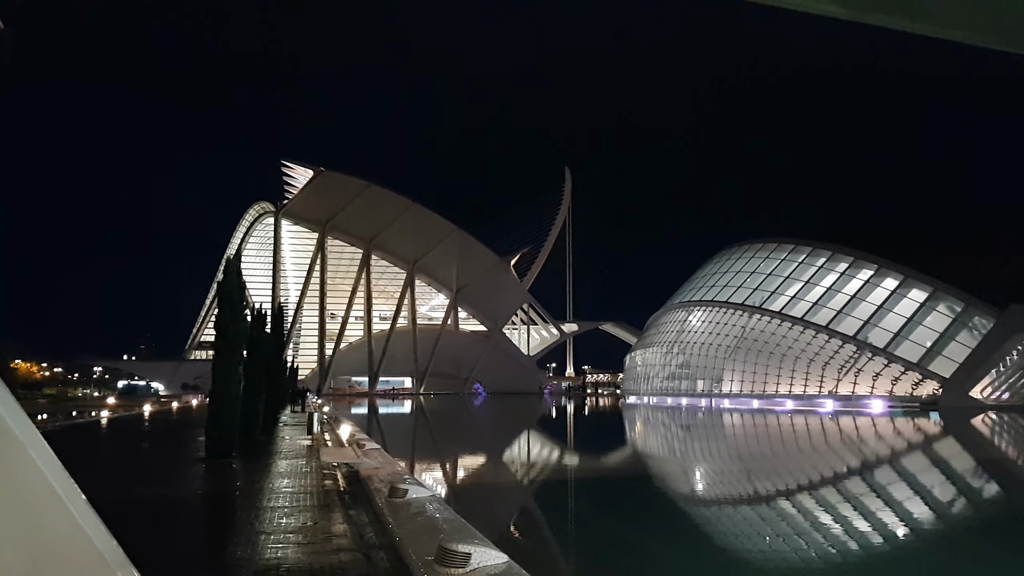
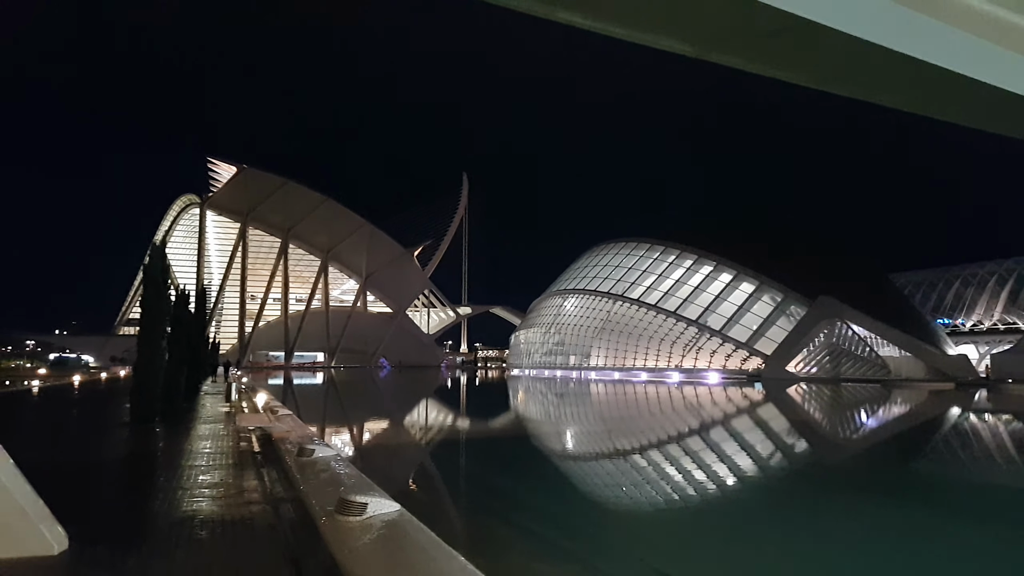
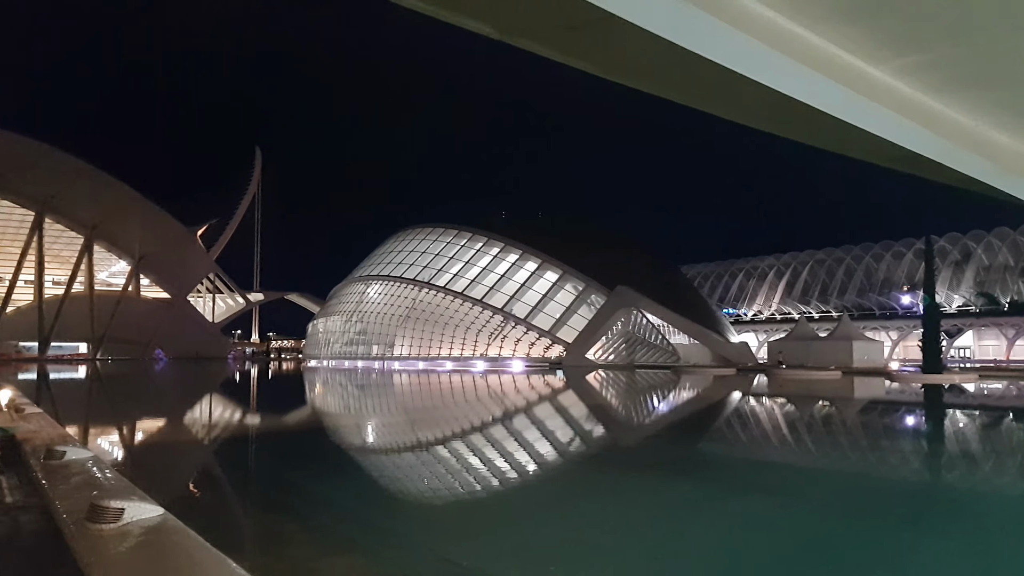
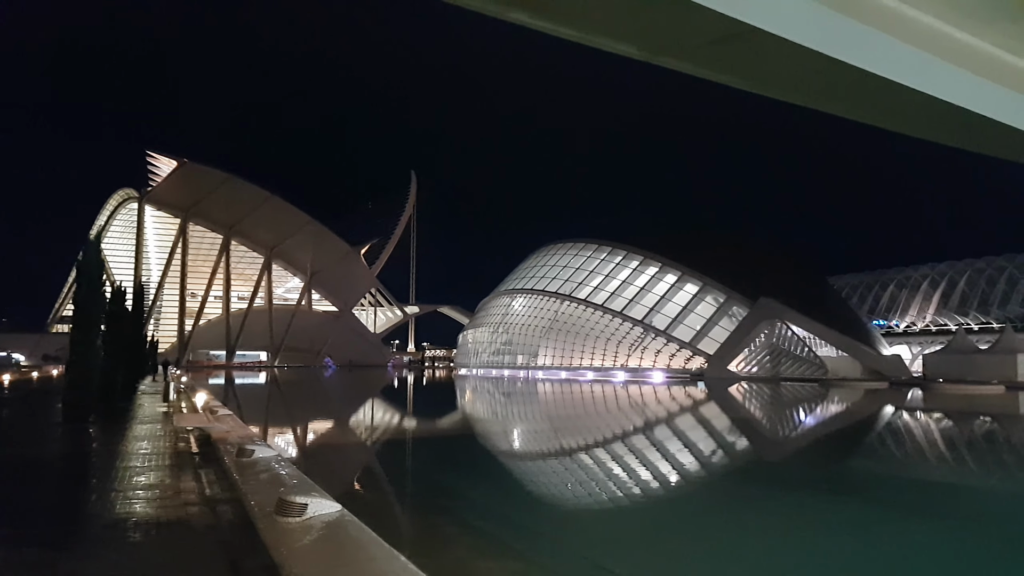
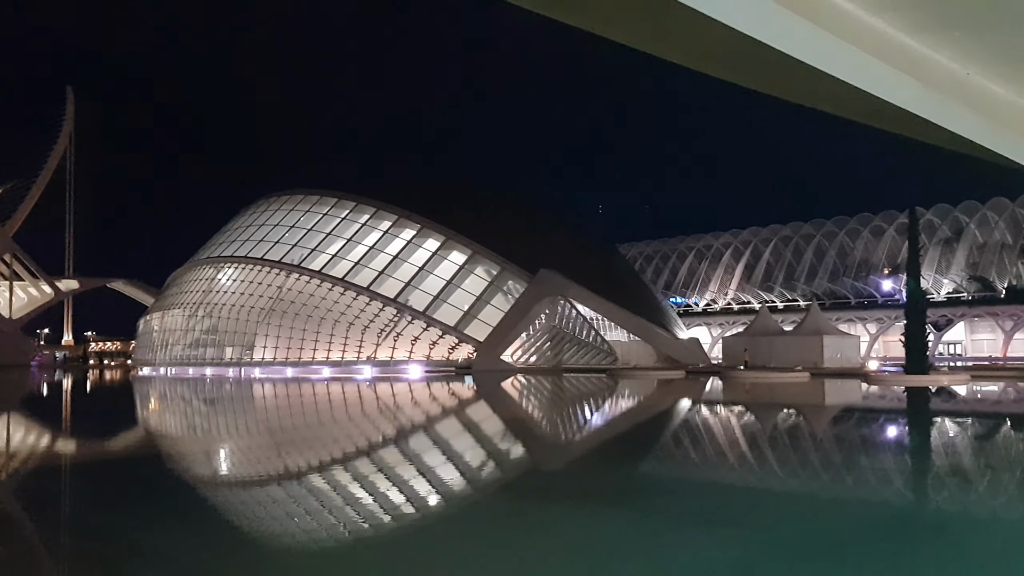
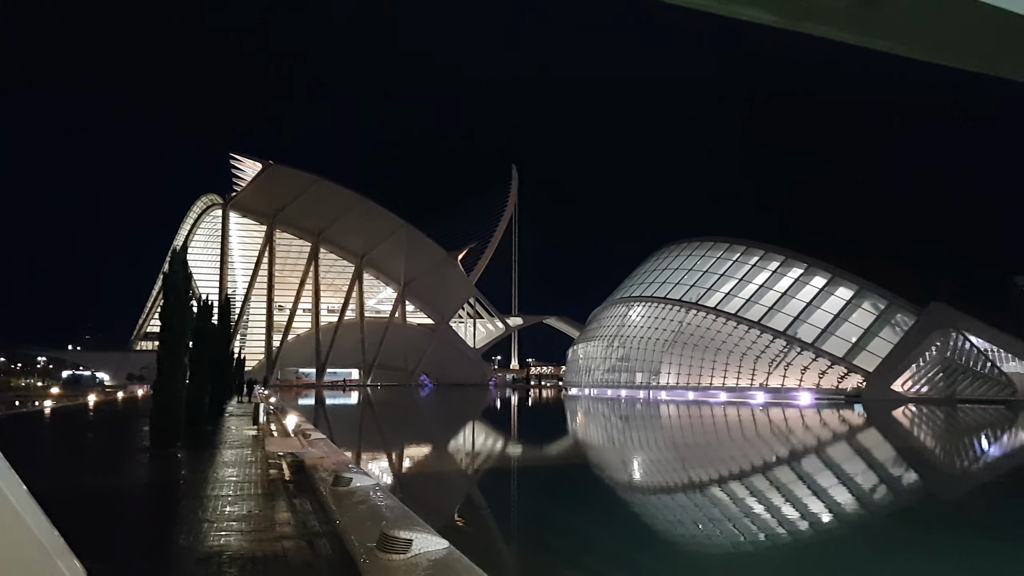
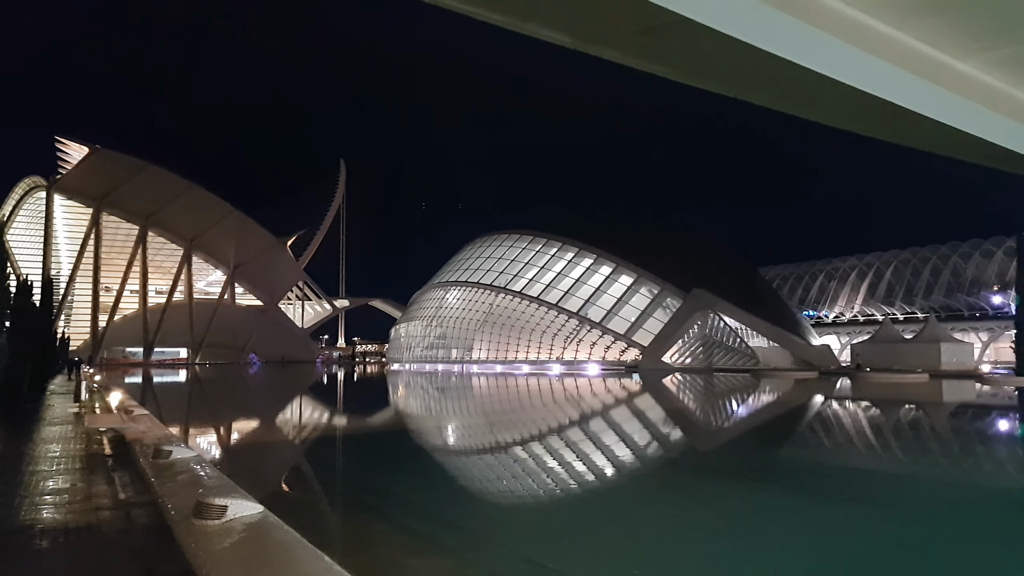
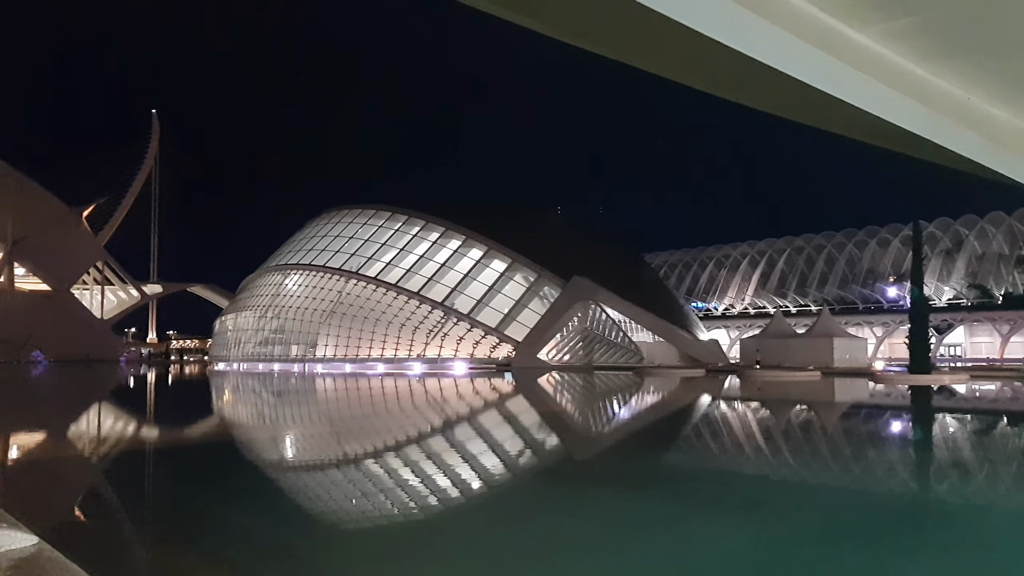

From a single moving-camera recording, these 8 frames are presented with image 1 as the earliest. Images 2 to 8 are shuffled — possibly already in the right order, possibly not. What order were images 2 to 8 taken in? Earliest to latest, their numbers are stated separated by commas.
6, 2, 4, 7, 3, 8, 5
